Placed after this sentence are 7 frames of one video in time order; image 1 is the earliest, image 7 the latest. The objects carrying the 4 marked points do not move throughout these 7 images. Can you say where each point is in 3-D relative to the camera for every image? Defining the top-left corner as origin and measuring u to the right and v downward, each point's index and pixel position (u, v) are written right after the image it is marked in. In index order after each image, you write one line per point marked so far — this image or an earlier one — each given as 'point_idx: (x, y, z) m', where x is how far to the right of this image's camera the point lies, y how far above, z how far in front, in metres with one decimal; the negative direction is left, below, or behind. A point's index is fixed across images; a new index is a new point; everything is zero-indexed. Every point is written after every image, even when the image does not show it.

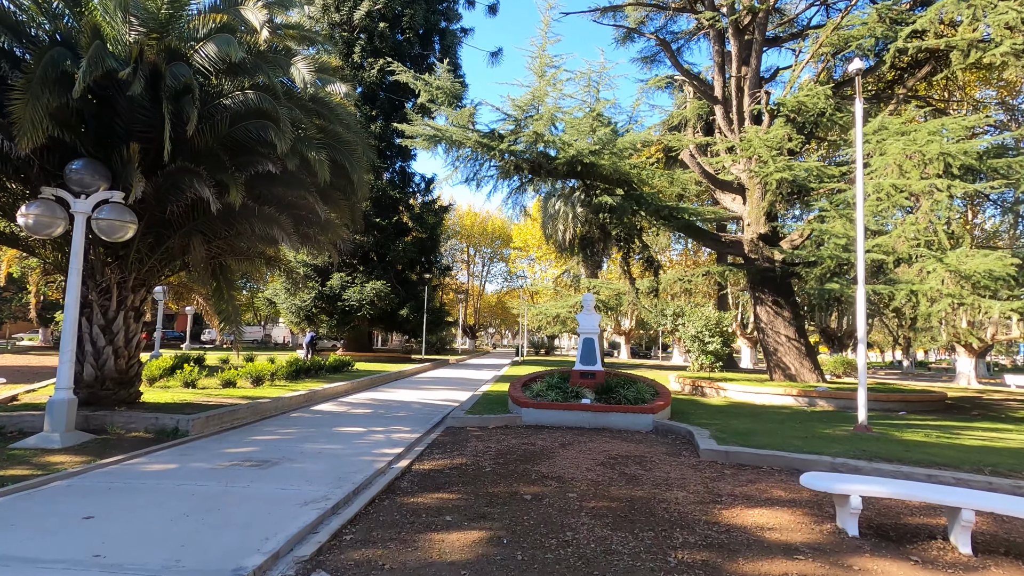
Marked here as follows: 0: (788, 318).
0: (+9.5, -1.0, +18.2) m
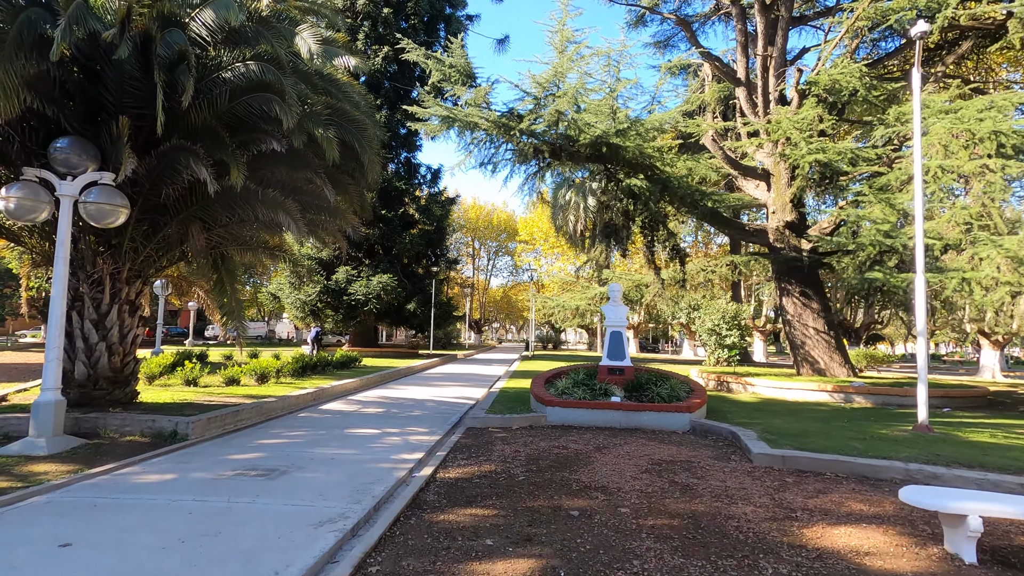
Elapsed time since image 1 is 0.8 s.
0: (+9.9, -0.7, +17.4) m
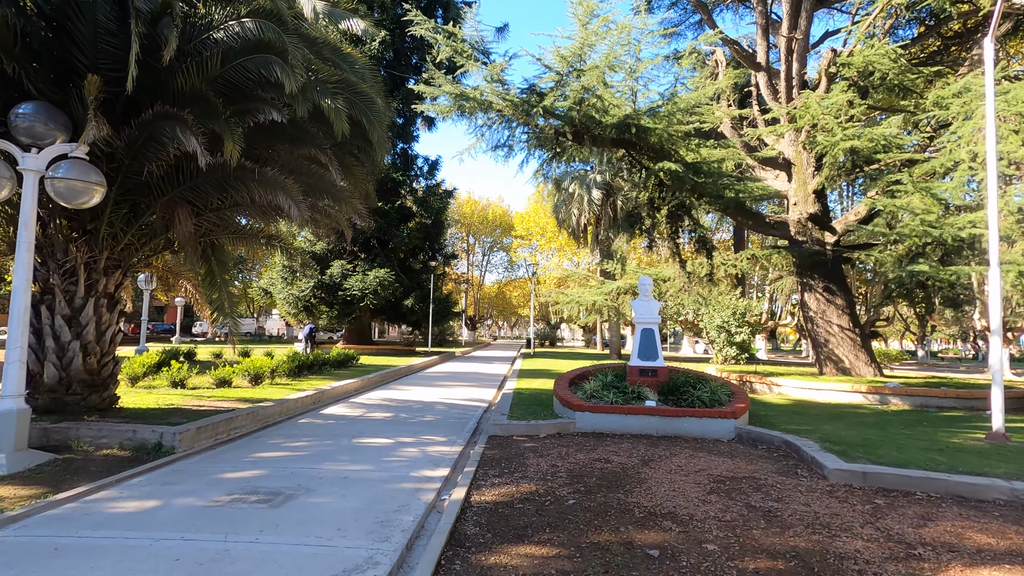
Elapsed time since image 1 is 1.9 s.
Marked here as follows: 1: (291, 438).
0: (+10.2, -0.6, +16.6) m
1: (-3.4, -2.3, +8.1) m
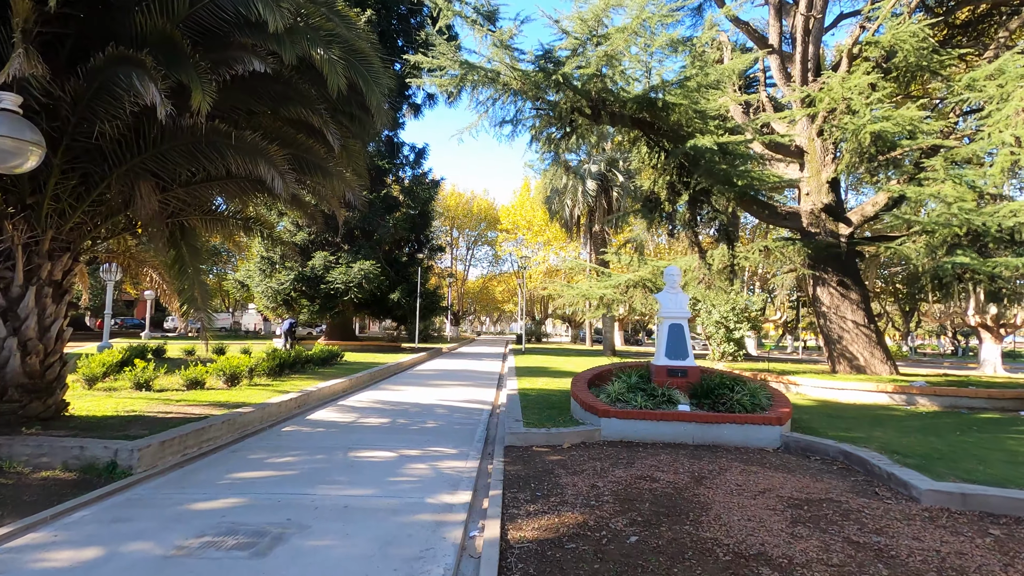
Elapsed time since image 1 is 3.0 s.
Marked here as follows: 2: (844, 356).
0: (+10.2, -0.4, +15.8) m
1: (-3.1, -2.1, +6.9) m
2: (+9.8, -2.0, +15.8) m
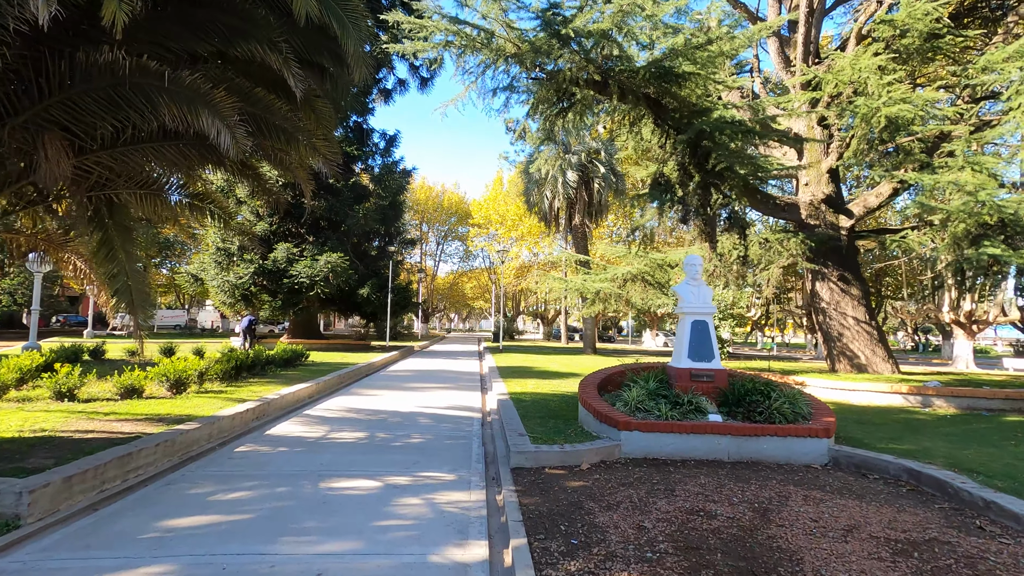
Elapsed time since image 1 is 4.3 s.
0: (+9.8, -0.3, +15.2) m
1: (-2.9, -2.0, +5.5) m
2: (+9.4, -1.9, +15.1) m
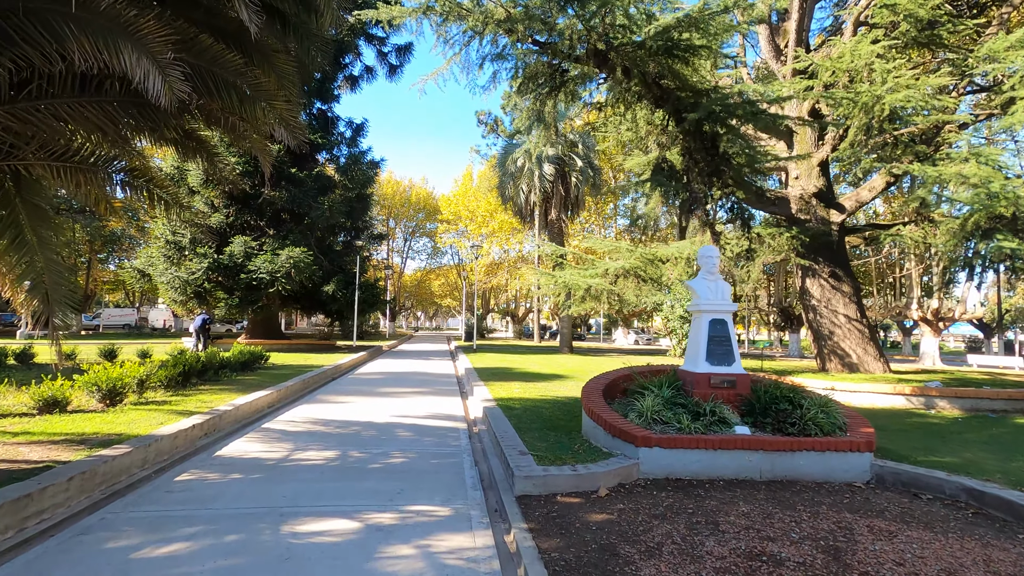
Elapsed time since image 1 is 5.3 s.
0: (+9.3, -0.2, +14.7) m
1: (-2.8, -1.9, +4.3) m
2: (+8.9, -1.8, +14.7) m
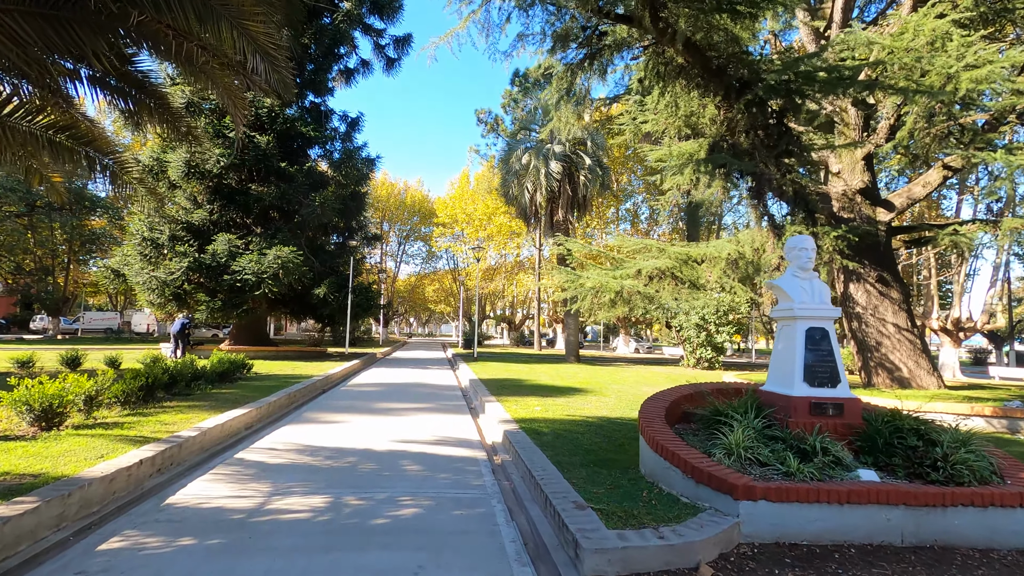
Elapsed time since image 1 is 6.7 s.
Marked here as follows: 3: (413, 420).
0: (+9.6, -0.3, +13.3) m
1: (-2.4, -1.9, +2.6) m
2: (+9.2, -2.0, +13.2) m
3: (-1.8, -2.4, +9.7) m
